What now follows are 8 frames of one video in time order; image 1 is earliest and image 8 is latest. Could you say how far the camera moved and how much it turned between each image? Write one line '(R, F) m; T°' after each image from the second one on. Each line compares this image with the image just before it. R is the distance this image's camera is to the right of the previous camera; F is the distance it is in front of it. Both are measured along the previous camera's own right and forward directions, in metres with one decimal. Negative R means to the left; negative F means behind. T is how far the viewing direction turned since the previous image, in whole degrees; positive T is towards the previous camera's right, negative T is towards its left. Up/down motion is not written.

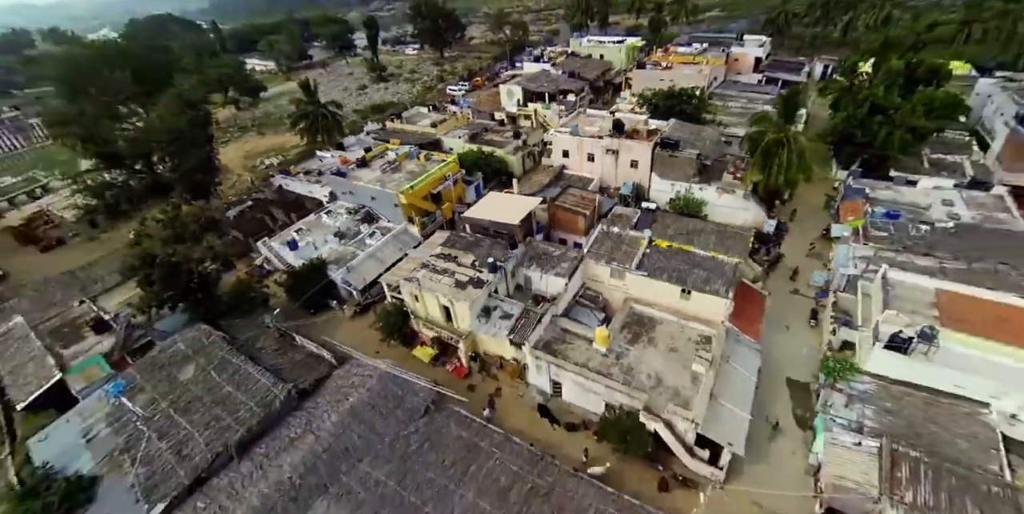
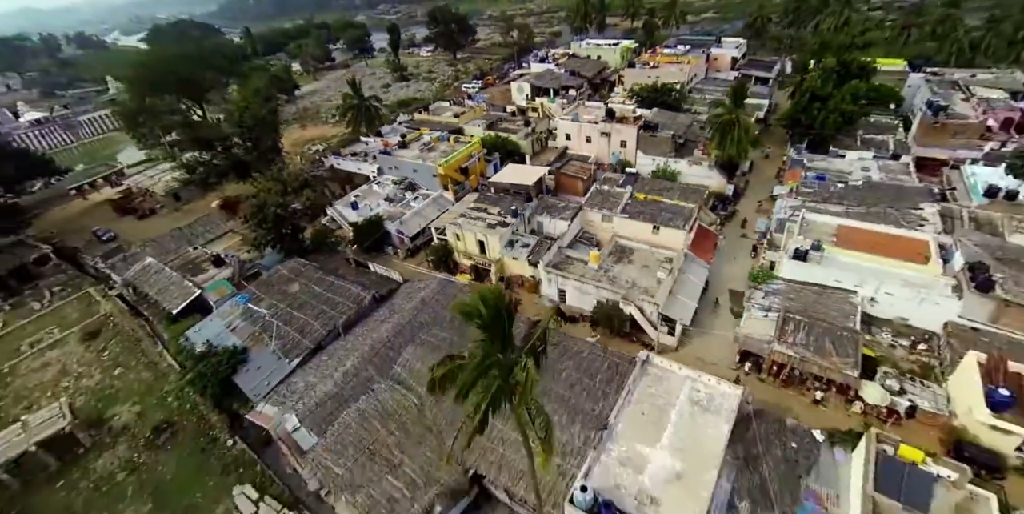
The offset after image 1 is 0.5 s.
(-0.8, -6.3) m; 0°
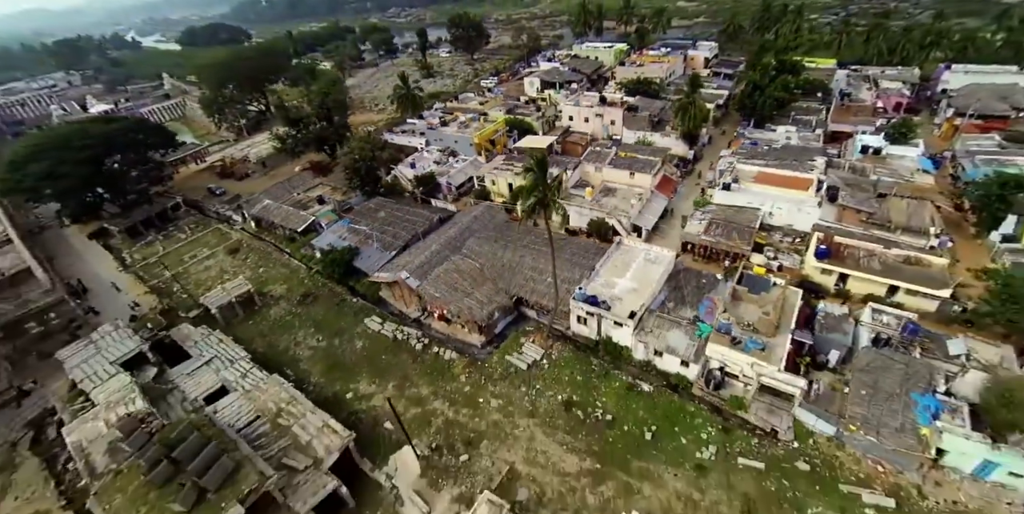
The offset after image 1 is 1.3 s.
(-1.5, -10.2) m; 0°
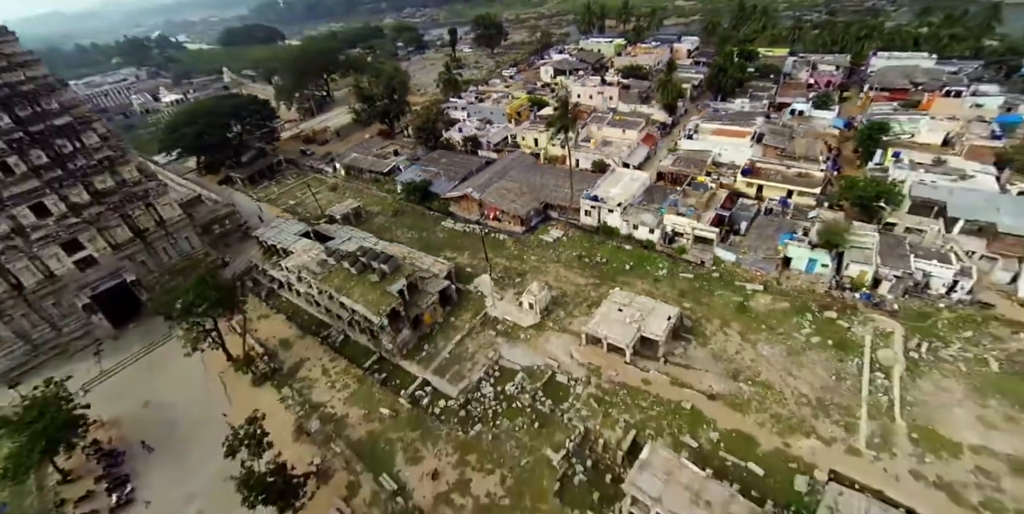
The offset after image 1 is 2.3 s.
(-2.2, -12.8) m; -1°
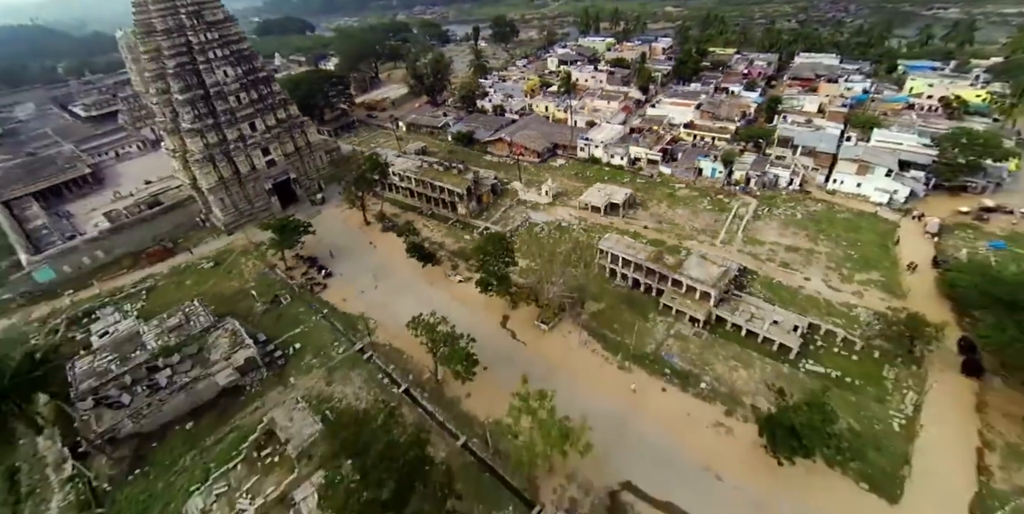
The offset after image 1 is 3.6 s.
(-3.1, -18.7) m; +1°
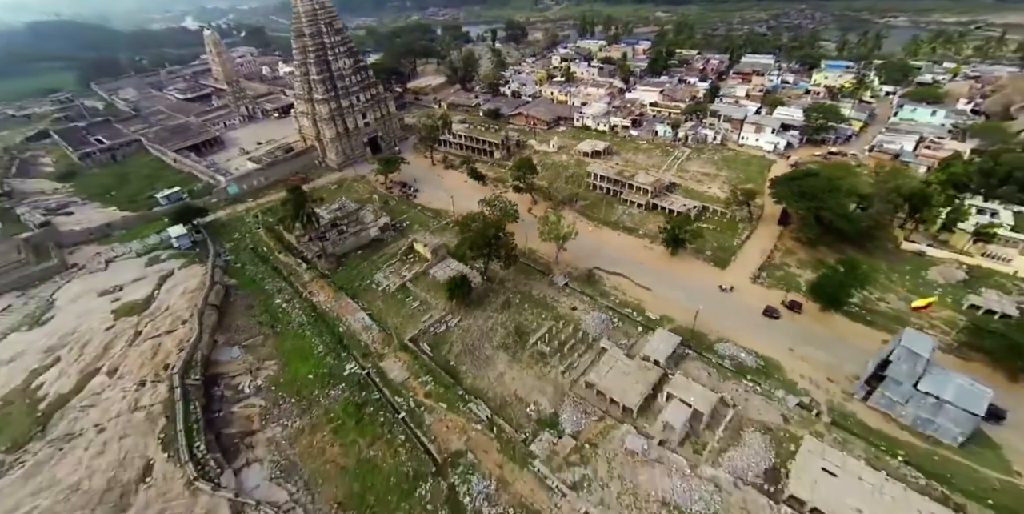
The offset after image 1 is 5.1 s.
(-3.1, -23.1) m; 0°
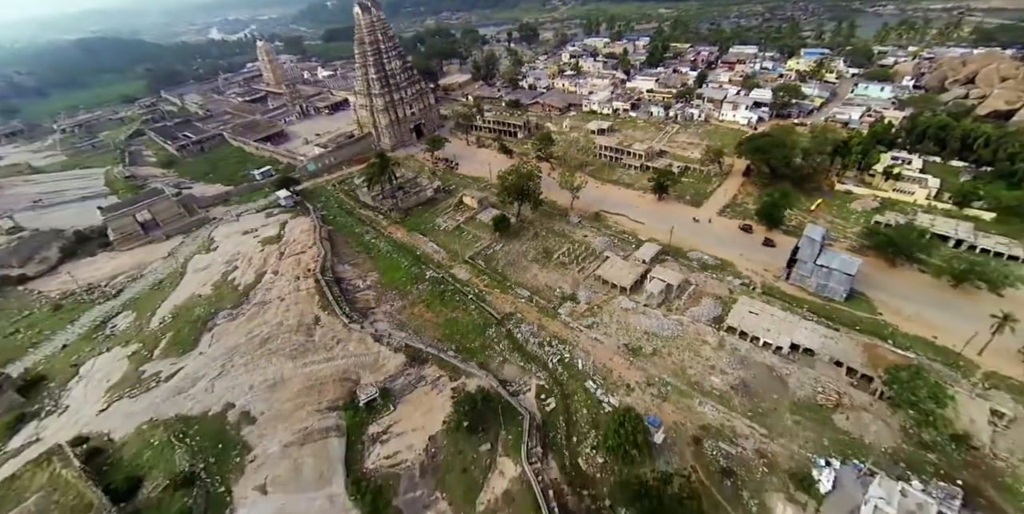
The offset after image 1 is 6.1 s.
(-2.2, -15.2) m; -2°
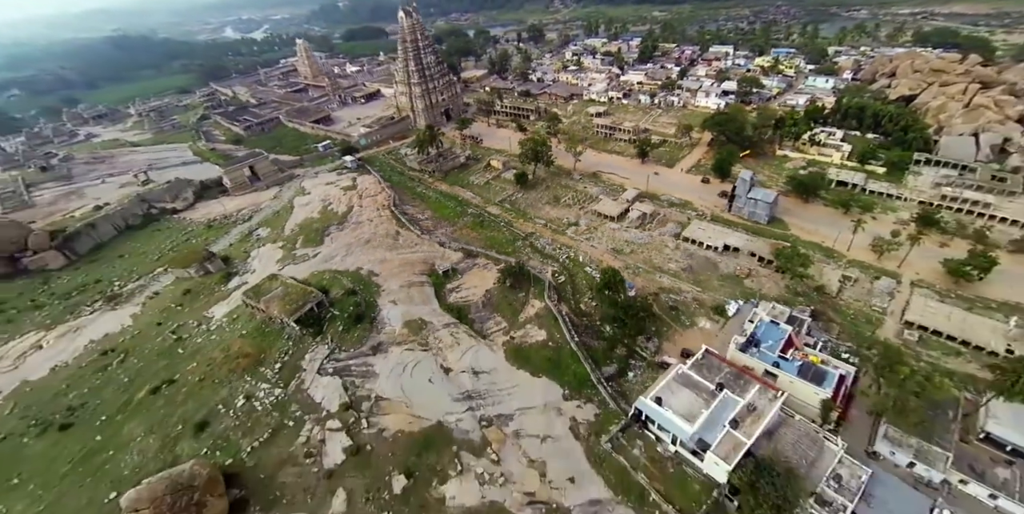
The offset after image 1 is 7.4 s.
(-3.1, -18.2) m; 0°
